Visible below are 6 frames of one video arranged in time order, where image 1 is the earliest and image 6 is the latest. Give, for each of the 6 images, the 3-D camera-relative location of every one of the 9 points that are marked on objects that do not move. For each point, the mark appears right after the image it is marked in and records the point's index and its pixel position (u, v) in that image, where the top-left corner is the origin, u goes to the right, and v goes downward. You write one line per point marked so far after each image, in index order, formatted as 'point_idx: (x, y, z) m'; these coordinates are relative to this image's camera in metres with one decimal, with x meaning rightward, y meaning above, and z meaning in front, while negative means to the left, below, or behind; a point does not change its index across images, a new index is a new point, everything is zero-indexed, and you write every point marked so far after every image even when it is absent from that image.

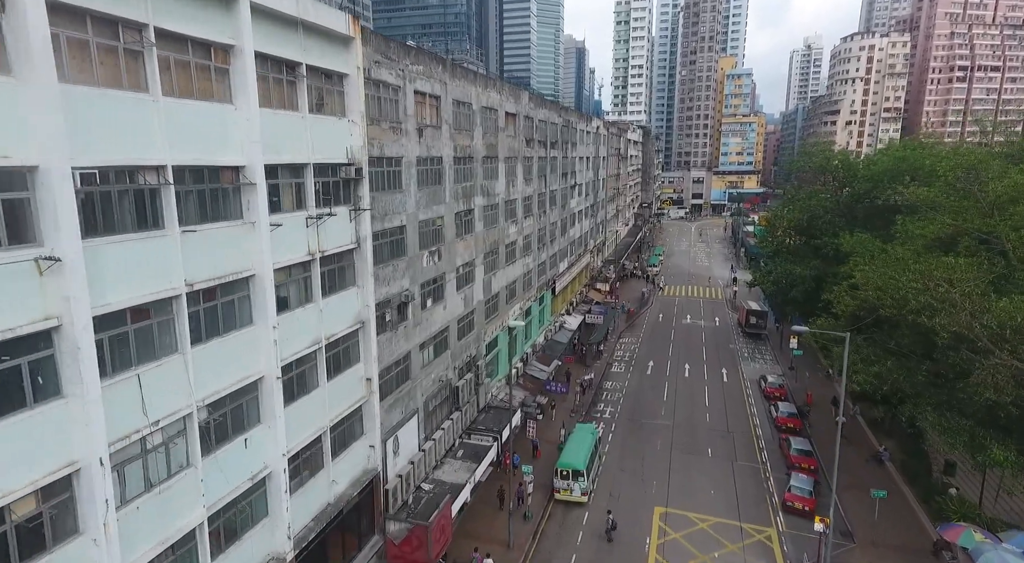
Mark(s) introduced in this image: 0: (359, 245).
0: (-4.6, +1.1, +18.1) m
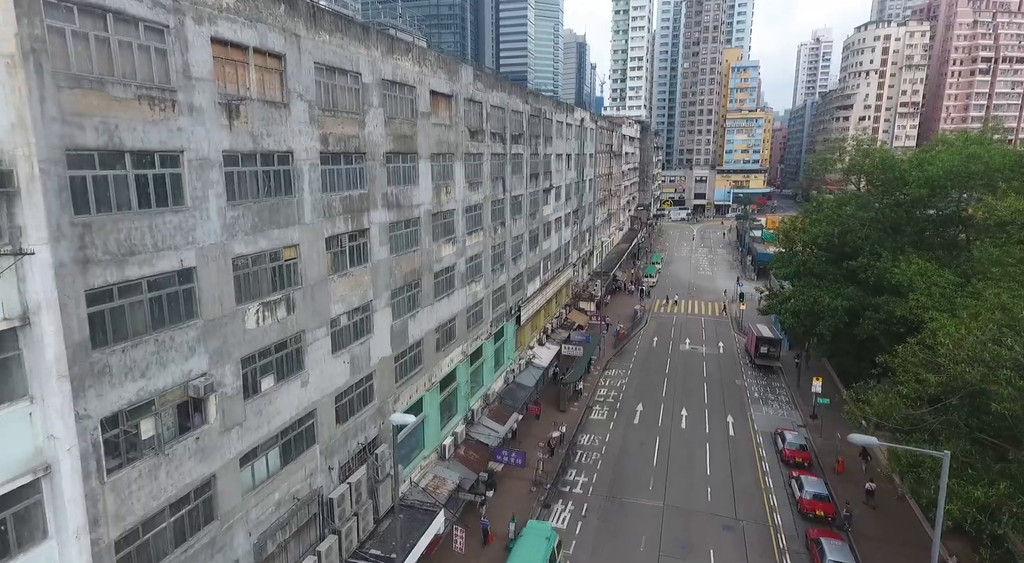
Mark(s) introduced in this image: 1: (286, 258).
0: (-7.5, -0.6, +9.3) m
1: (-5.9, +0.6, +15.8) m
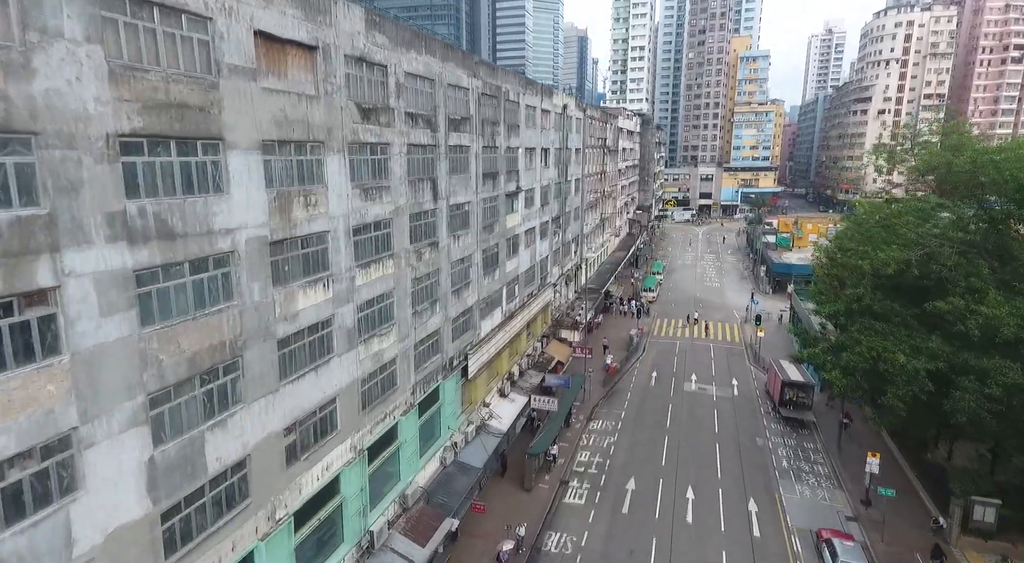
0: (-10.2, -2.5, -0.6) m
1: (-8.6, -1.2, +5.9) m
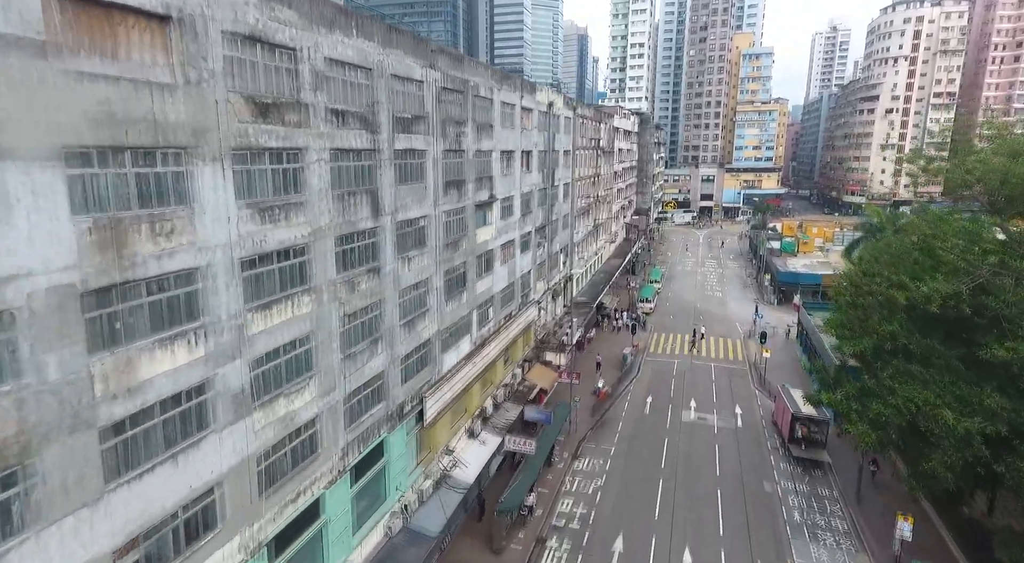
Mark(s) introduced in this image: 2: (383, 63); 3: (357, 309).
0: (-11.7, -3.6, -4.9) m
1: (-10.0, -2.3, +1.6) m
2: (-4.1, +7.0, +19.2) m
3: (-4.8, -0.8, +18.6) m
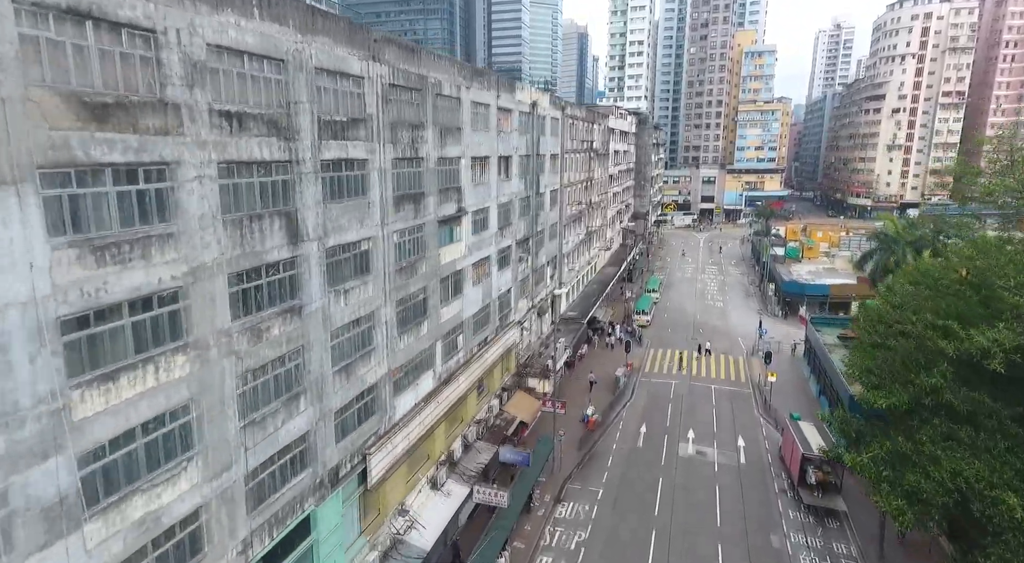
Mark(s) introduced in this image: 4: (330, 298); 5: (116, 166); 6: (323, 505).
0: (-13.0, -4.7, -8.6) m
1: (-11.3, -3.5, -2.1) m
2: (-5.4, +5.9, +15.5) m
3: (-6.1, -2.0, +14.8) m
4: (-5.2, -0.5, +17.2) m
5: (-7.1, +2.1, +10.8) m
6: (-5.5, -6.4, +17.3) m
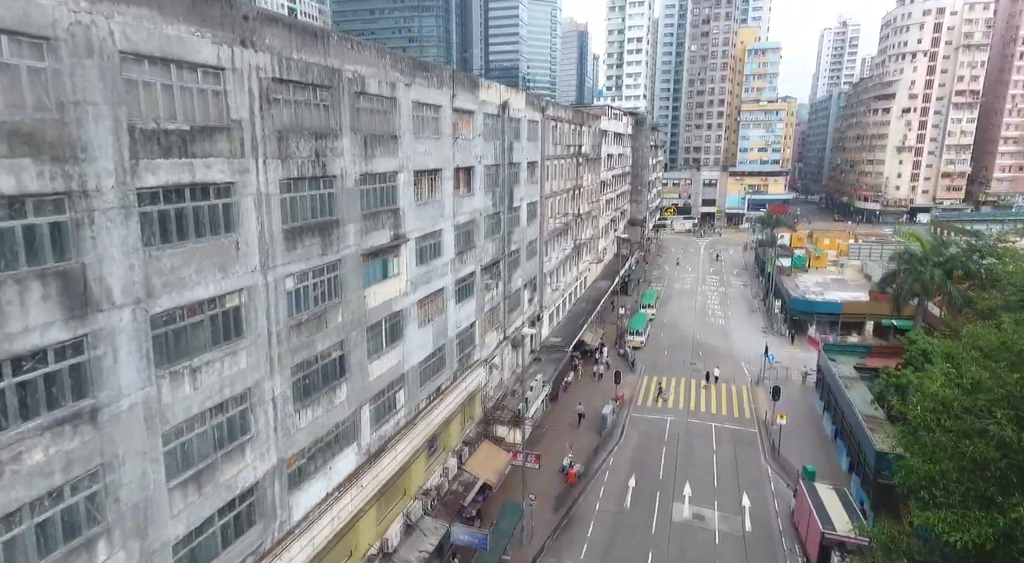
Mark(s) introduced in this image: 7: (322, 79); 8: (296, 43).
0: (-14.8, -6.3, -13.8) m
1: (-13.2, -5.1, -7.3) m
2: (-7.2, +4.3, +10.2) m
3: (-7.9, -3.6, +9.6) m
4: (-7.0, -2.1, +12.0) m
5: (-8.9, +0.5, +5.6) m
6: (-7.3, -8.0, +12.1) m
7: (-5.2, +5.7, +16.5) m
8: (-5.5, +6.2, +15.4) m
